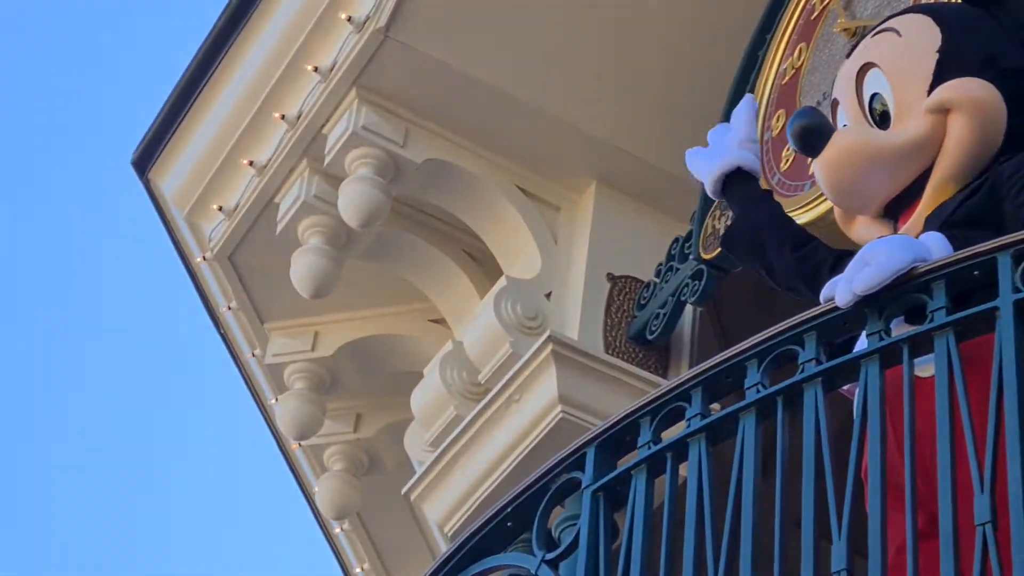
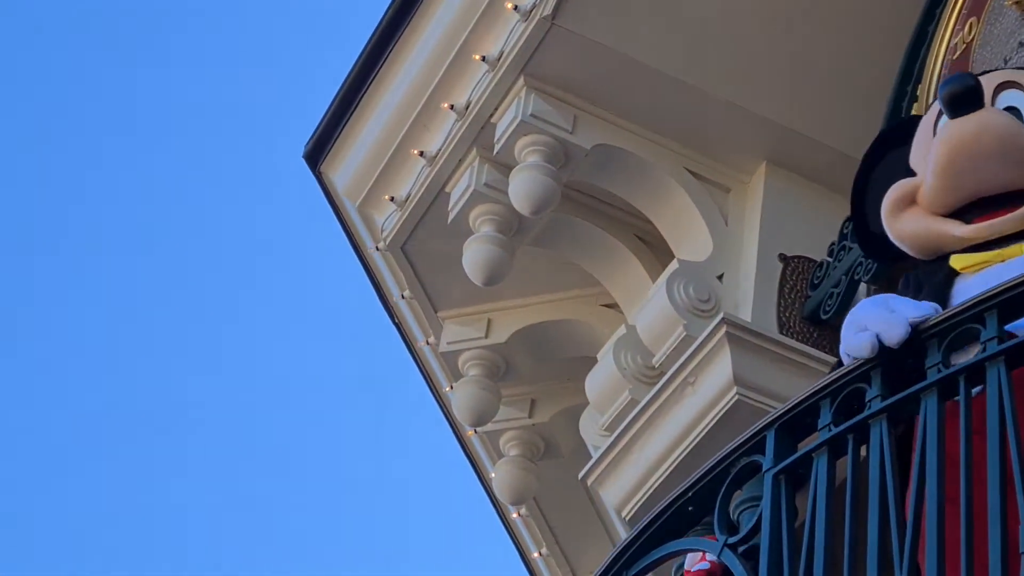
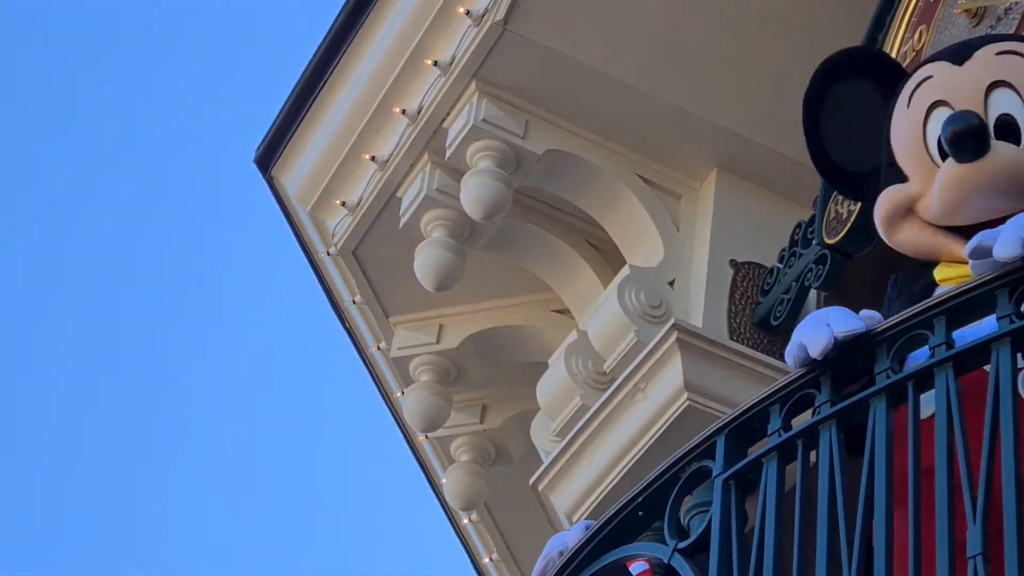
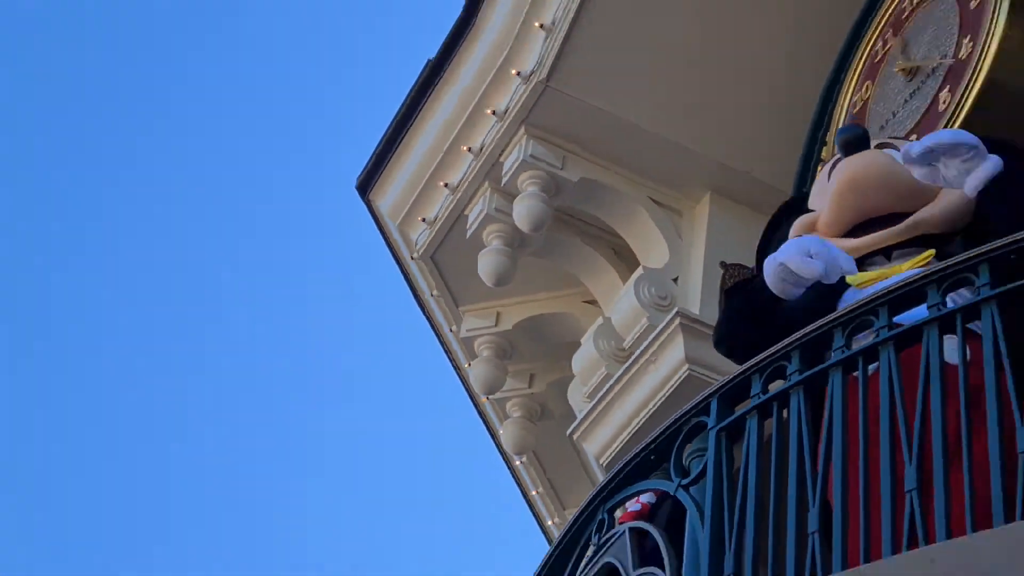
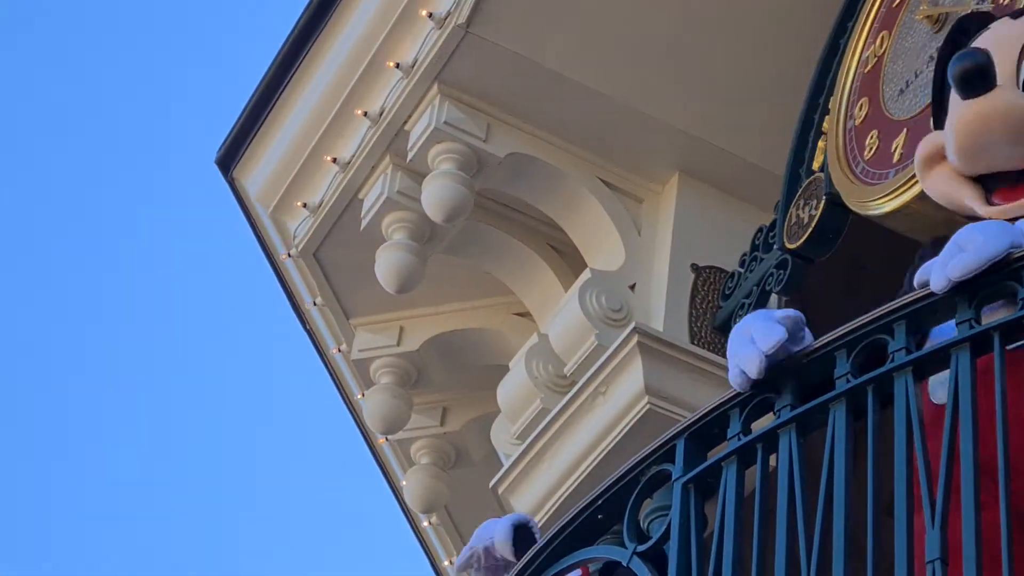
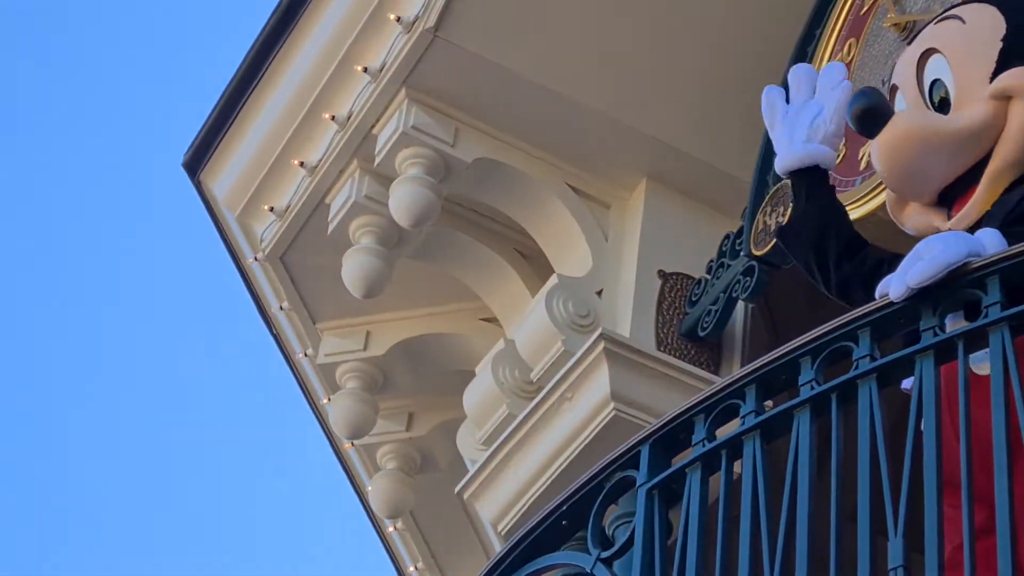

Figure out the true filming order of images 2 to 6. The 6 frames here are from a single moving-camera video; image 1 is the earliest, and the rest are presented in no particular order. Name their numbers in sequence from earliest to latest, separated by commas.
6, 5, 3, 2, 4
